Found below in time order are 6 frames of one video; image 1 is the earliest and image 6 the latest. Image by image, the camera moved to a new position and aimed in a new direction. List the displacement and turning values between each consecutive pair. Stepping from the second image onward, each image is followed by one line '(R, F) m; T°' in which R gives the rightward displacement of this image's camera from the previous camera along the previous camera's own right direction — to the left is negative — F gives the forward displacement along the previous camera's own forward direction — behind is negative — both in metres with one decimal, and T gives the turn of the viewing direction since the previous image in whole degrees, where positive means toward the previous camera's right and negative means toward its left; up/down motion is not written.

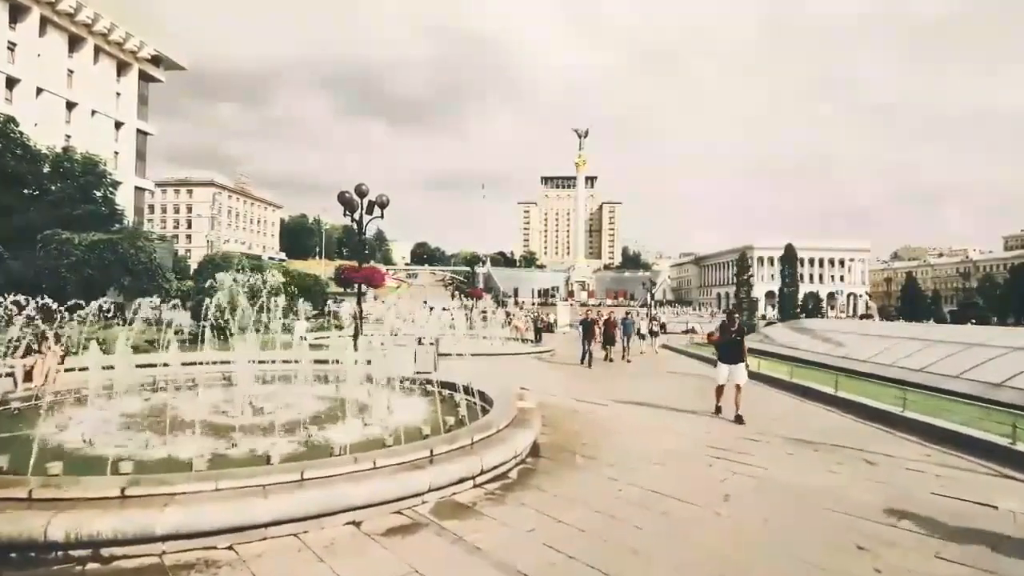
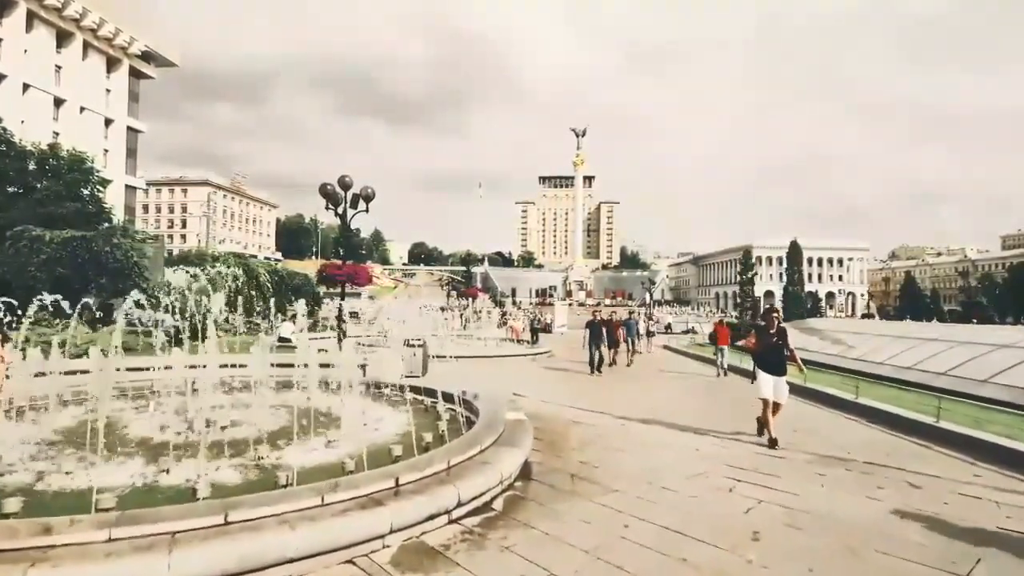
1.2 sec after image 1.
(+0.1, +1.0) m; 0°
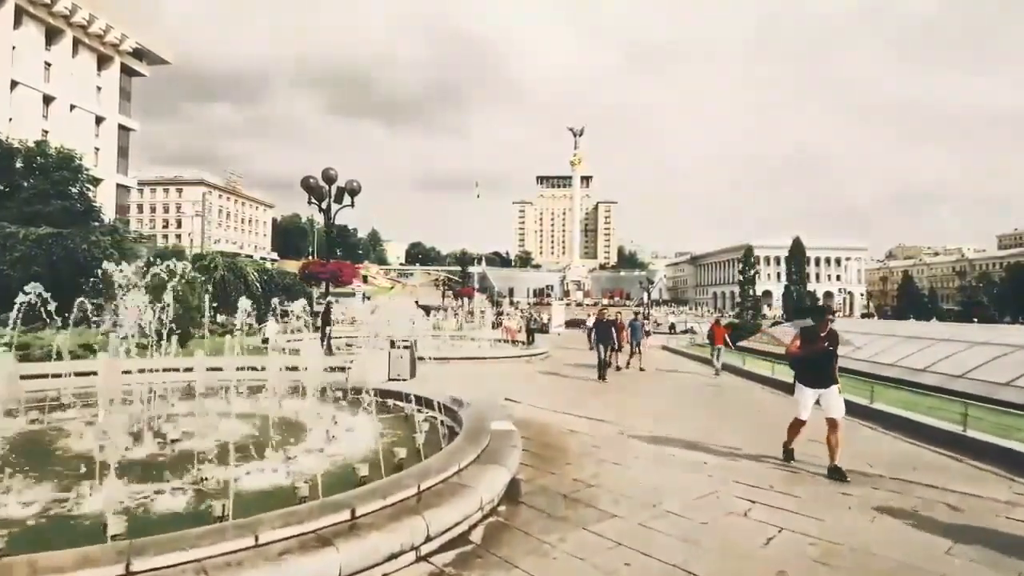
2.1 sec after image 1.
(+0.1, +0.8) m; 0°
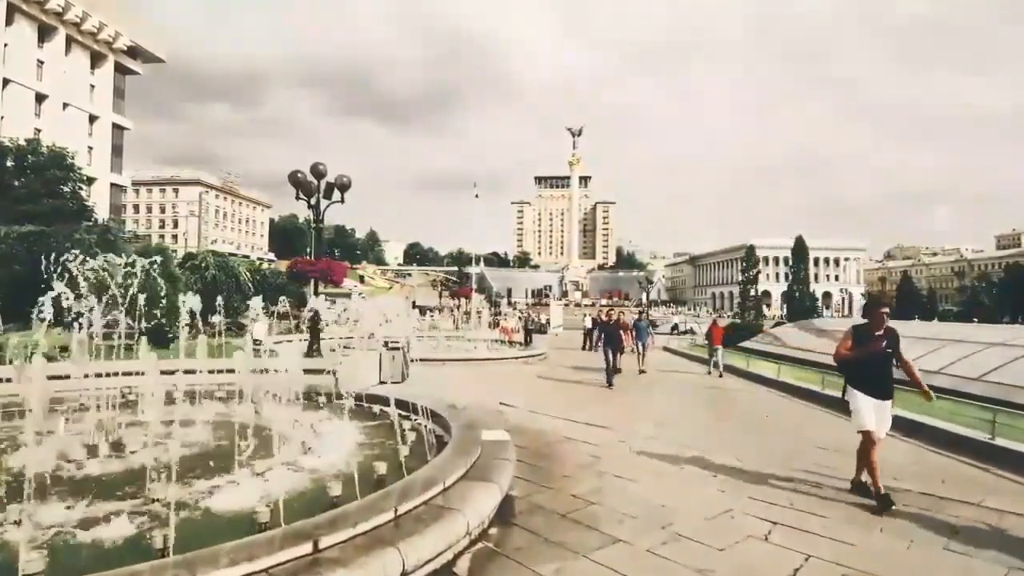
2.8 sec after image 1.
(0.0, +0.6) m; 0°
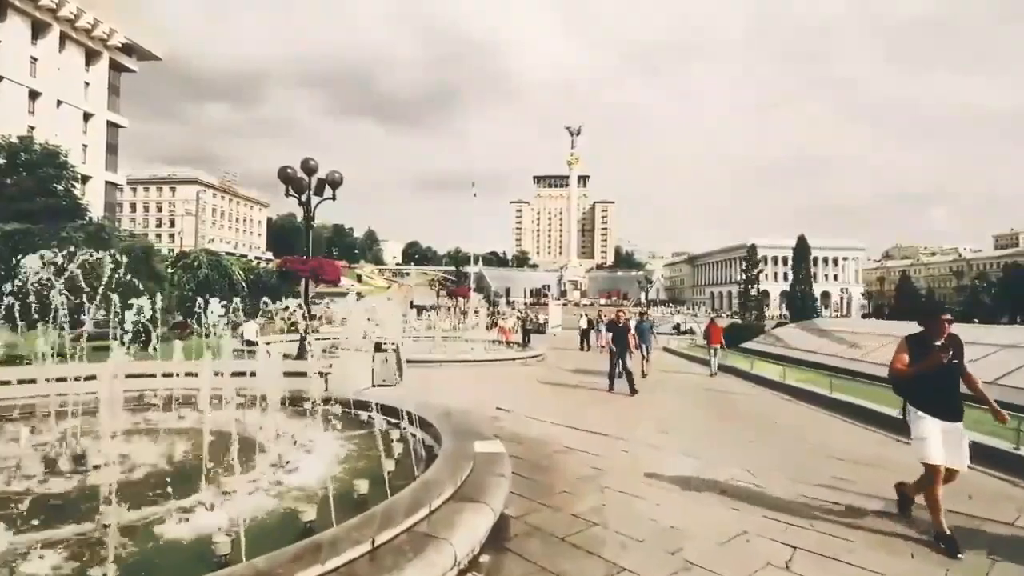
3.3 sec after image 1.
(0.0, +0.5) m; 0°
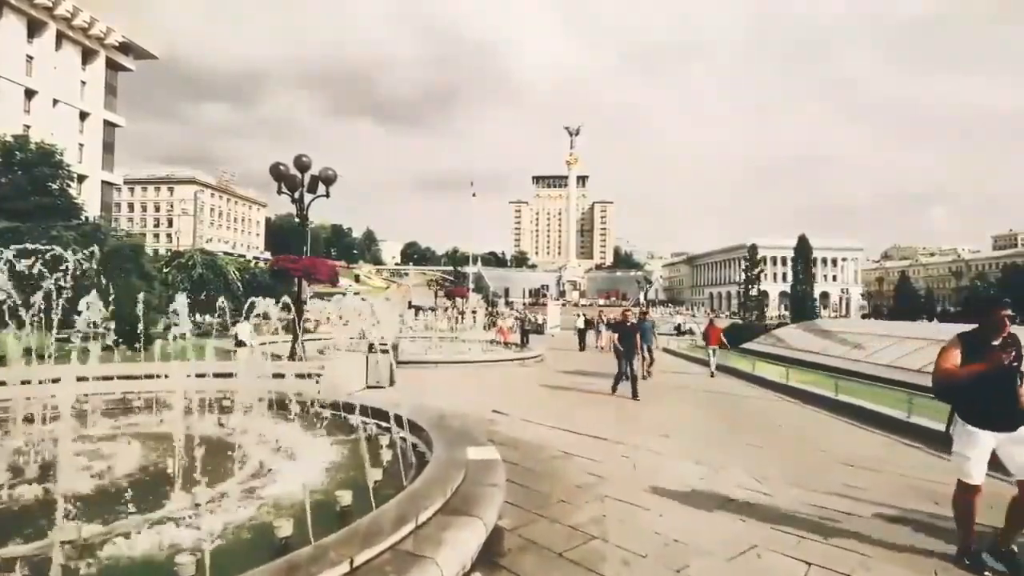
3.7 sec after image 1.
(0.0, +0.3) m; 0°
